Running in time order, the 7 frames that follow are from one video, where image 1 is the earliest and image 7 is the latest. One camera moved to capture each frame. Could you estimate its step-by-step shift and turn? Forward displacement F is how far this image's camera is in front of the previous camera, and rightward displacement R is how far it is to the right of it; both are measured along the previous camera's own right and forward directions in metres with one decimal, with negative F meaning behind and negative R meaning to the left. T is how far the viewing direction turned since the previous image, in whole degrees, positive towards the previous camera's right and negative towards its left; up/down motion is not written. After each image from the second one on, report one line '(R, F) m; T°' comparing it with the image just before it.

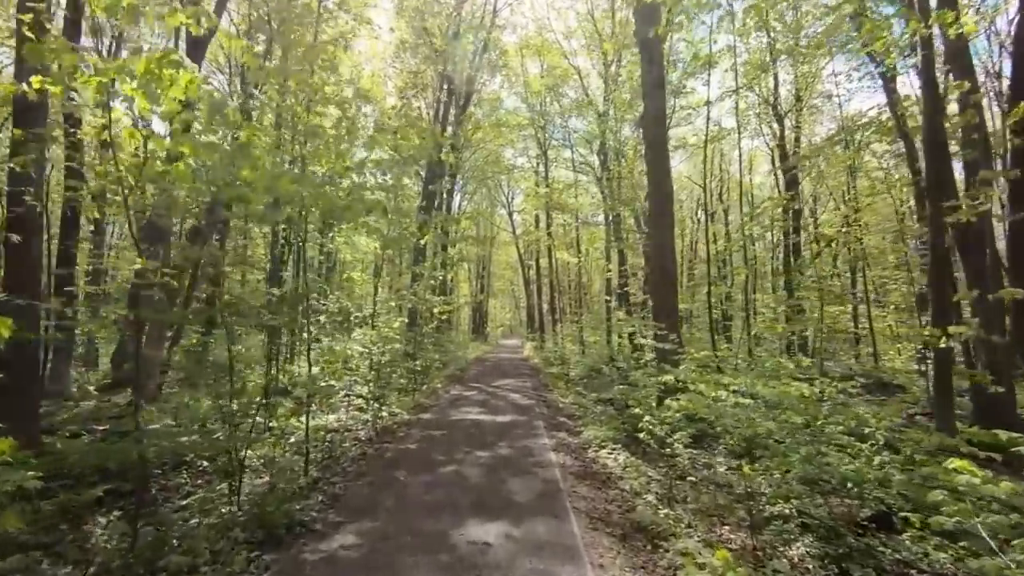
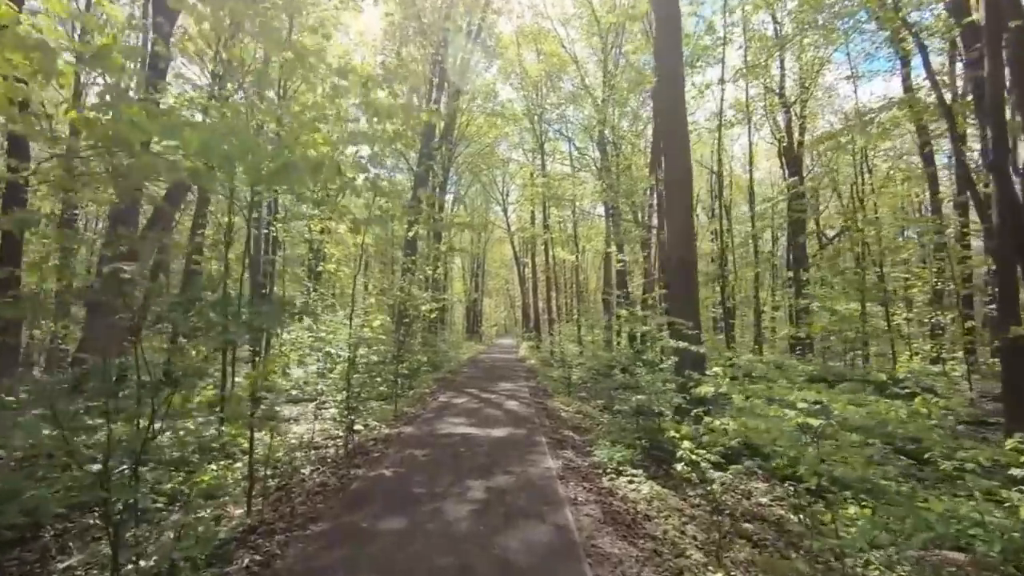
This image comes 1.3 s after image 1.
(0.0, +1.1) m; +1°
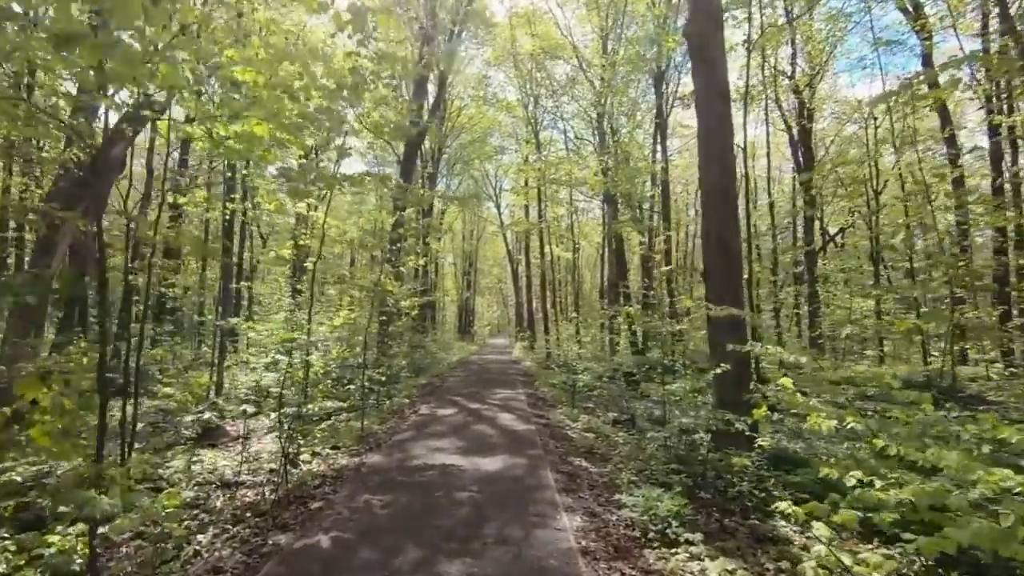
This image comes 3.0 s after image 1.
(0.0, +1.6) m; +1°
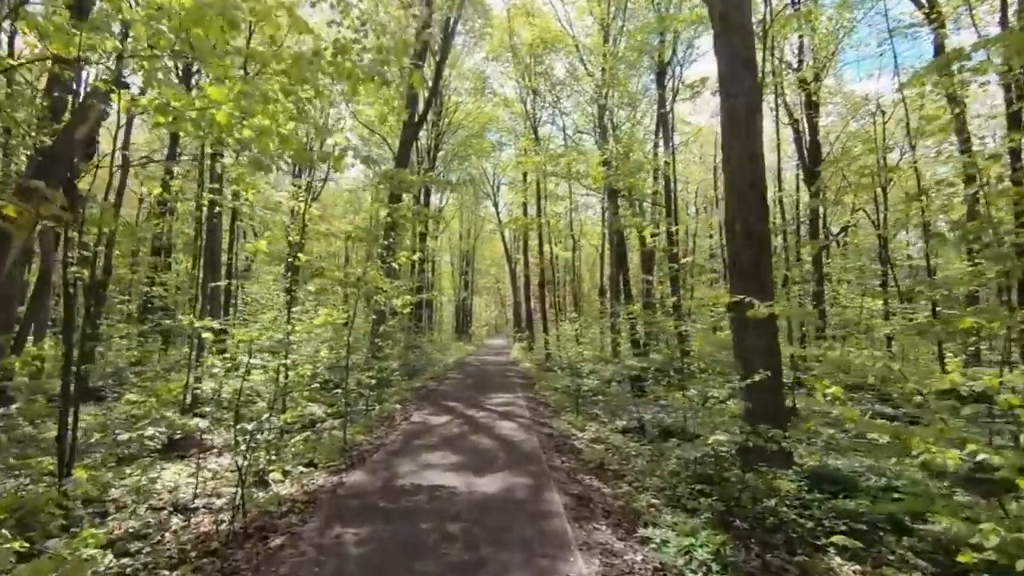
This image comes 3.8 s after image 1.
(0.0, +0.7) m; 0°
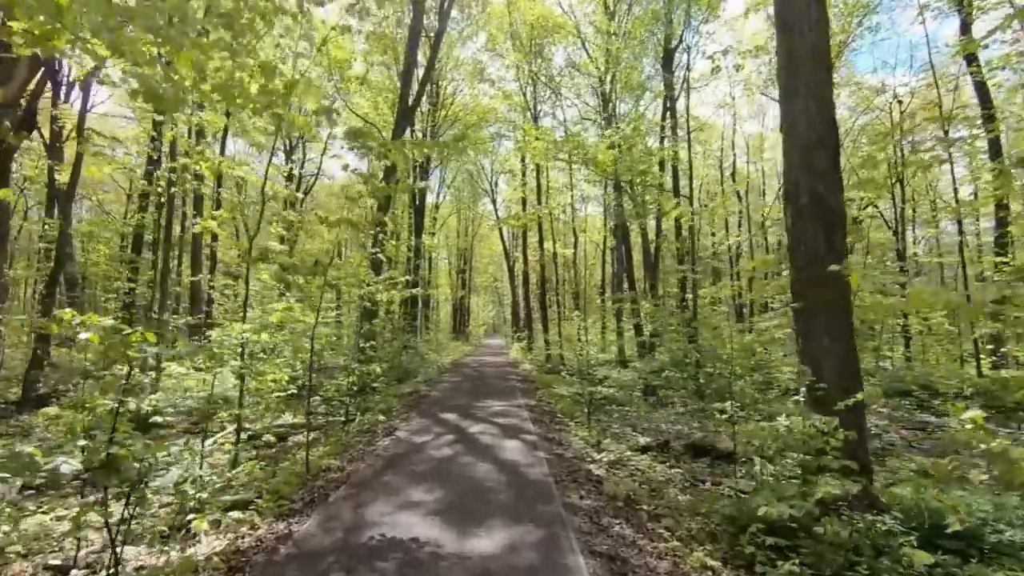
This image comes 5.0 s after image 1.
(0.0, +1.2) m; 0°
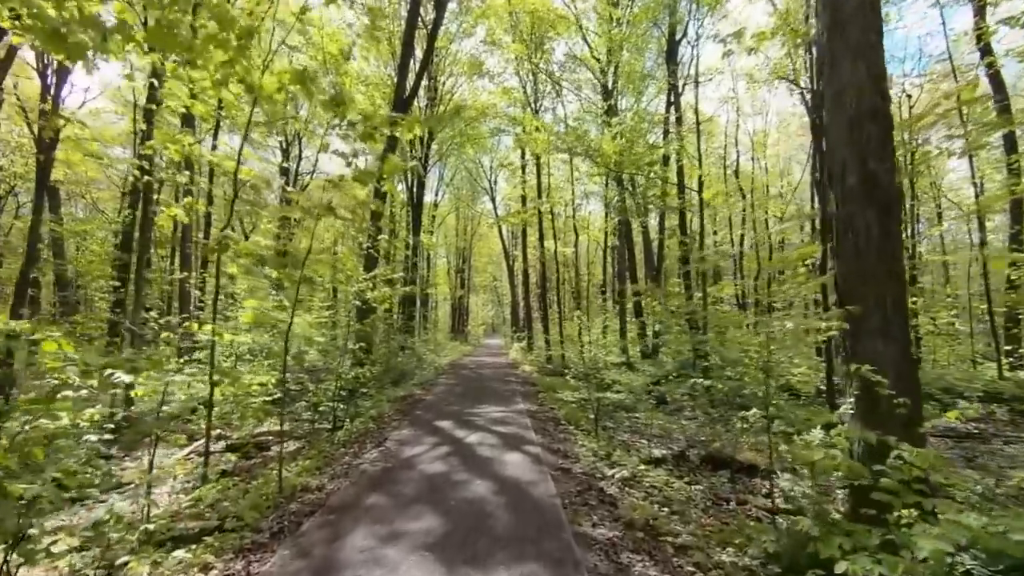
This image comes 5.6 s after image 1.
(0.0, +0.6) m; 0°
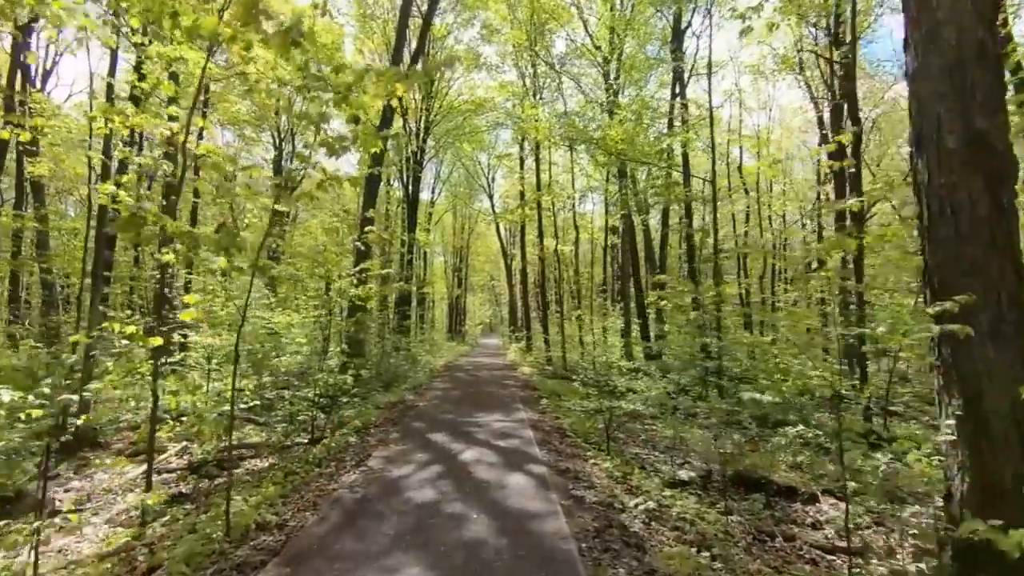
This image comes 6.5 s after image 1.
(0.0, +0.8) m; 0°
